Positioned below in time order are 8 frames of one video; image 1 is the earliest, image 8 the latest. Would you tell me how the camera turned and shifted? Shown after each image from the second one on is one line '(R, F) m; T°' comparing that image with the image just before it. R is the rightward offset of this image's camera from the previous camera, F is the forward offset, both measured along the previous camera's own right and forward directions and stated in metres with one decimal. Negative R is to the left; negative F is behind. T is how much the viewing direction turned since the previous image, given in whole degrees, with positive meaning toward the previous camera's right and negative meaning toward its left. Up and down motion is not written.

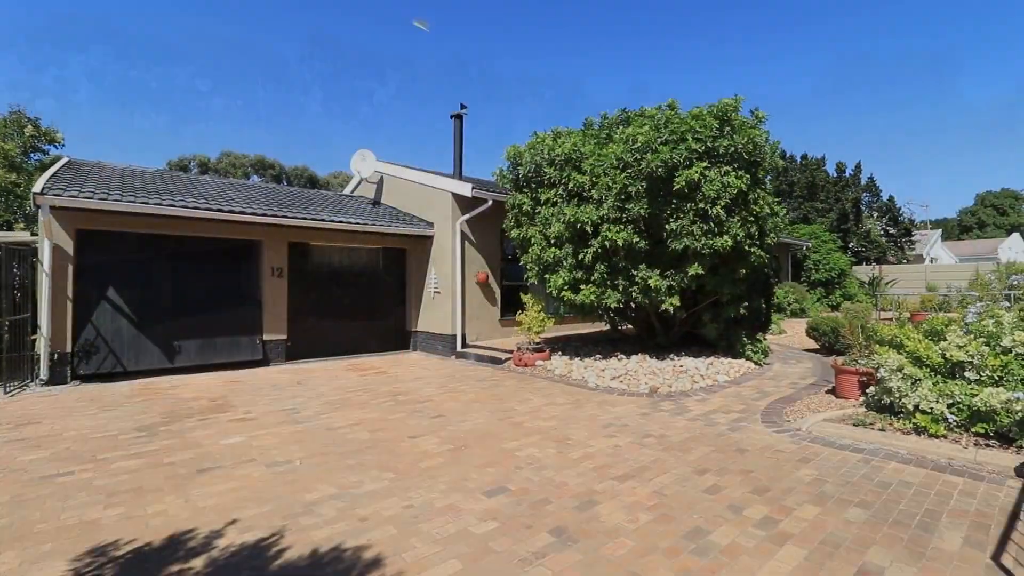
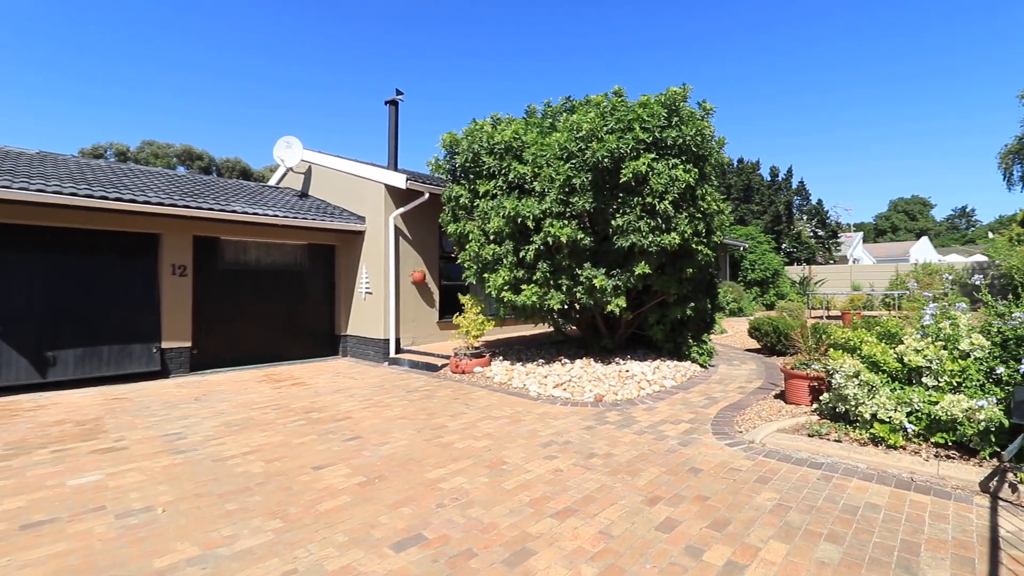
(+0.2, +0.7) m; +6°
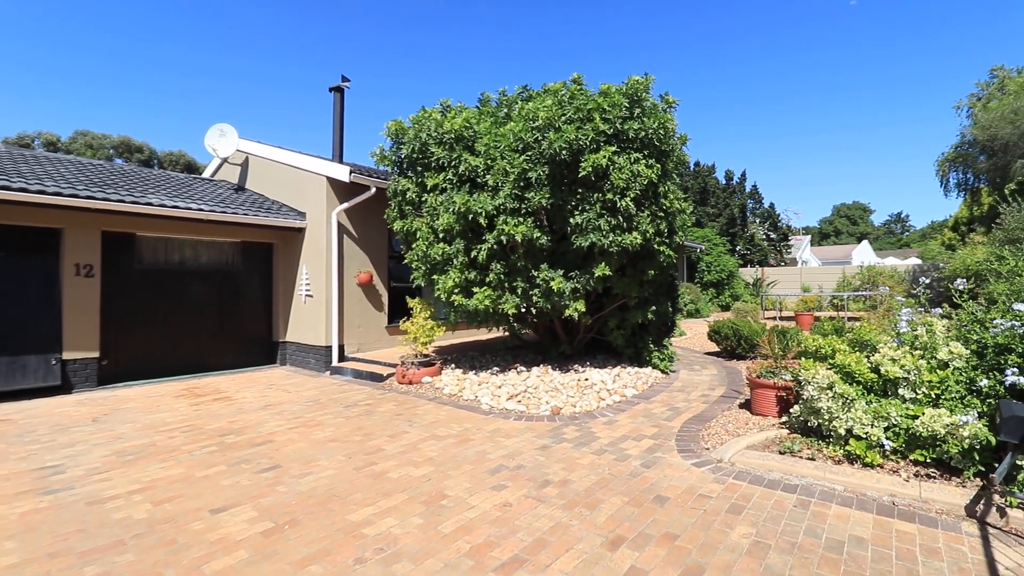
(+0.2, +0.6) m; +5°
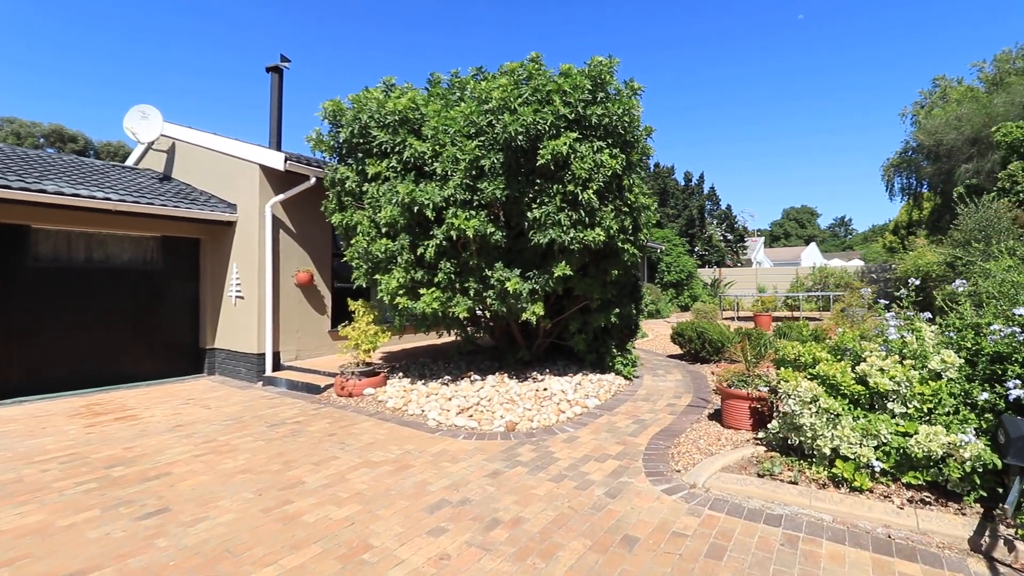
(+0.1, +0.6) m; +4°
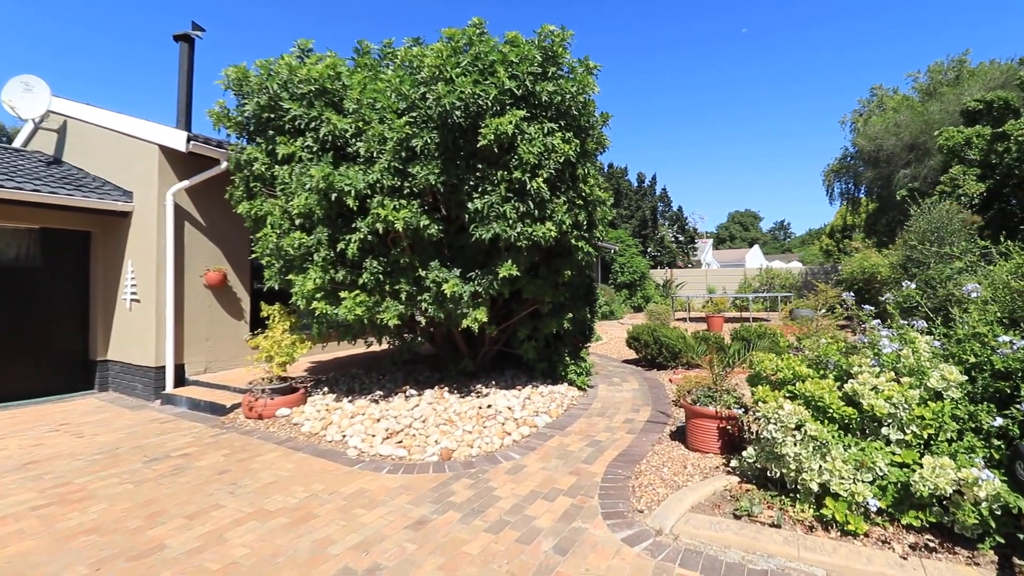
(+0.2, +0.8) m; +5°
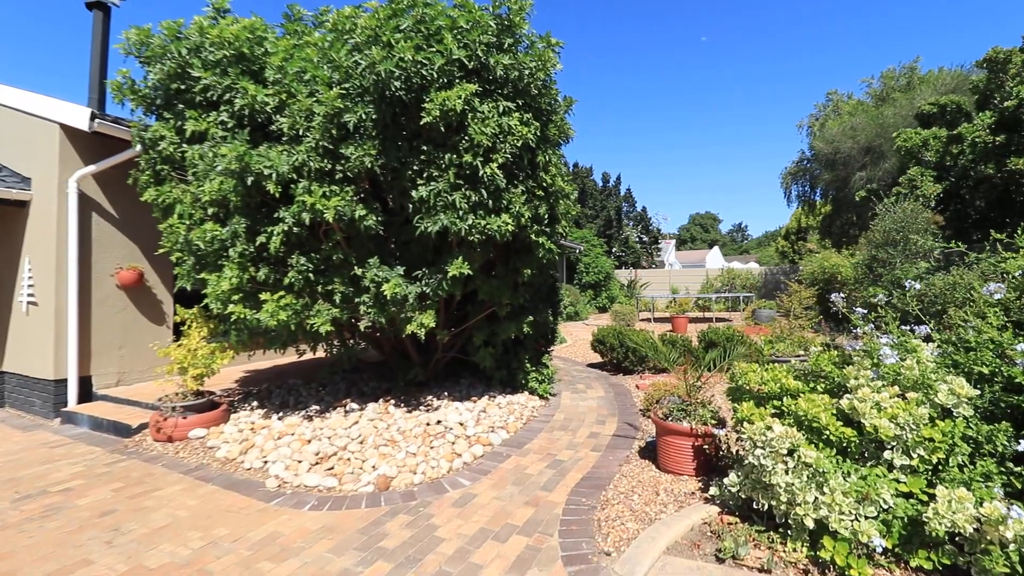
(+0.1, +0.6) m; +4°
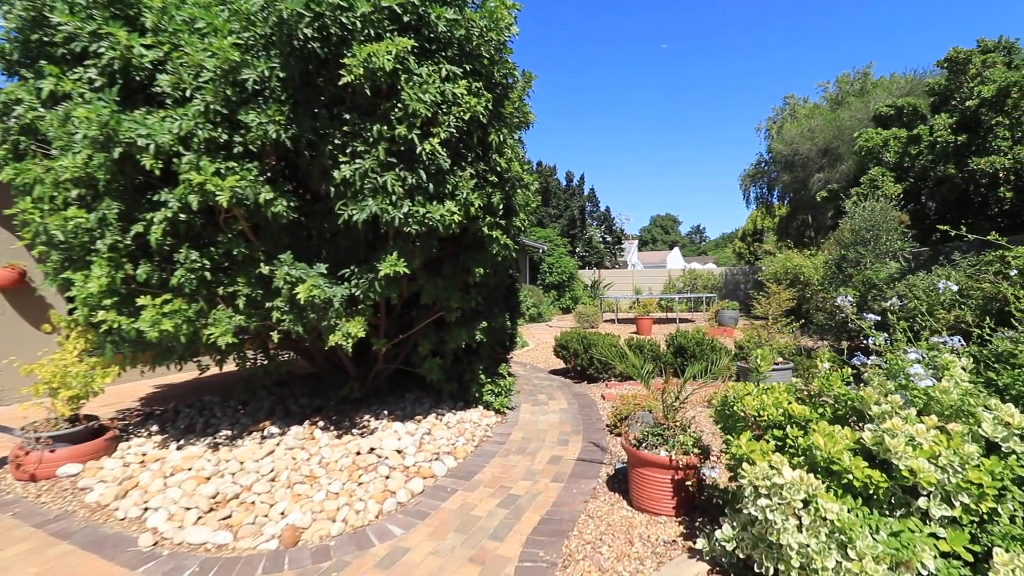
(+0.1, +0.7) m; +4°
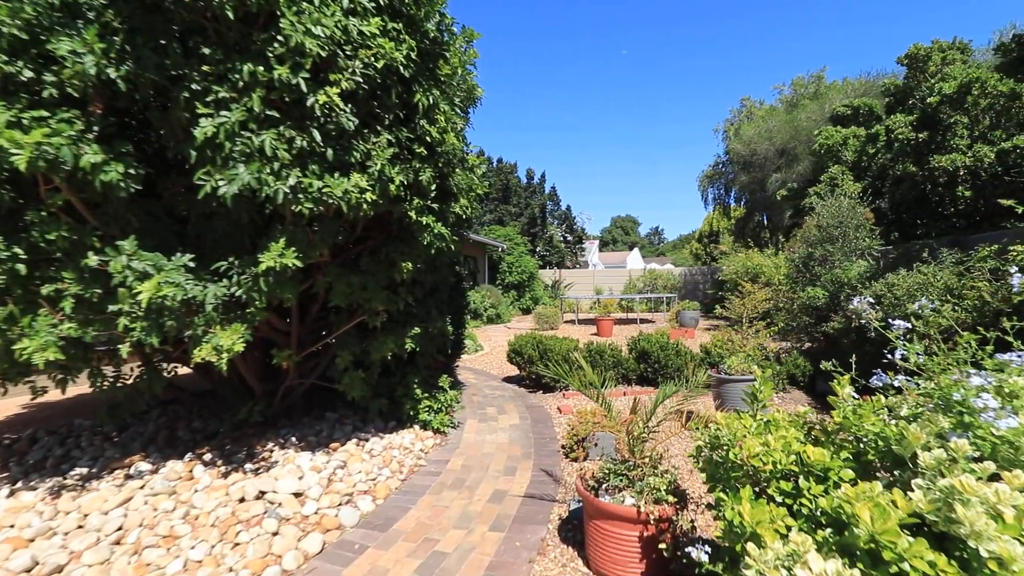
(+0.2, +0.7) m; +4°
